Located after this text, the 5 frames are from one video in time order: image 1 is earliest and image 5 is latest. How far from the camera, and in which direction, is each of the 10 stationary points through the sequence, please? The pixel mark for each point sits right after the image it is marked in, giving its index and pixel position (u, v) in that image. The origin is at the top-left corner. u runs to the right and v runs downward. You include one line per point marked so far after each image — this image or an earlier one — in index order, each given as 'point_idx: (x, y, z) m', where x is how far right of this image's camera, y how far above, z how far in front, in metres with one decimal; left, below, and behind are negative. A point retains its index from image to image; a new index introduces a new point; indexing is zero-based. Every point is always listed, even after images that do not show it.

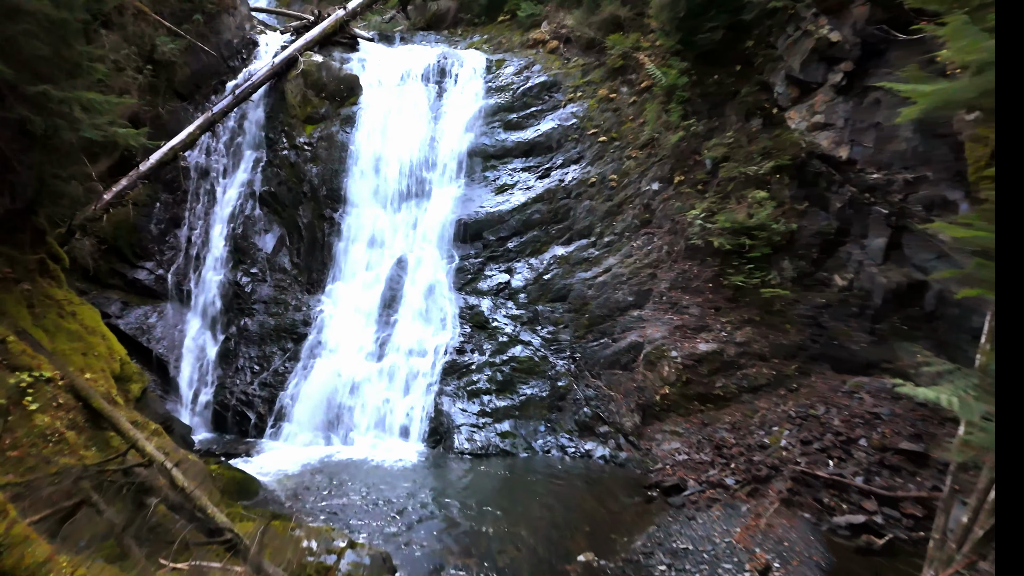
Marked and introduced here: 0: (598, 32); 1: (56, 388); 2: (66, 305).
0: (+1.1, +3.2, +8.9) m
1: (-2.5, -0.5, +3.9) m
2: (-3.4, -0.1, +5.5) m
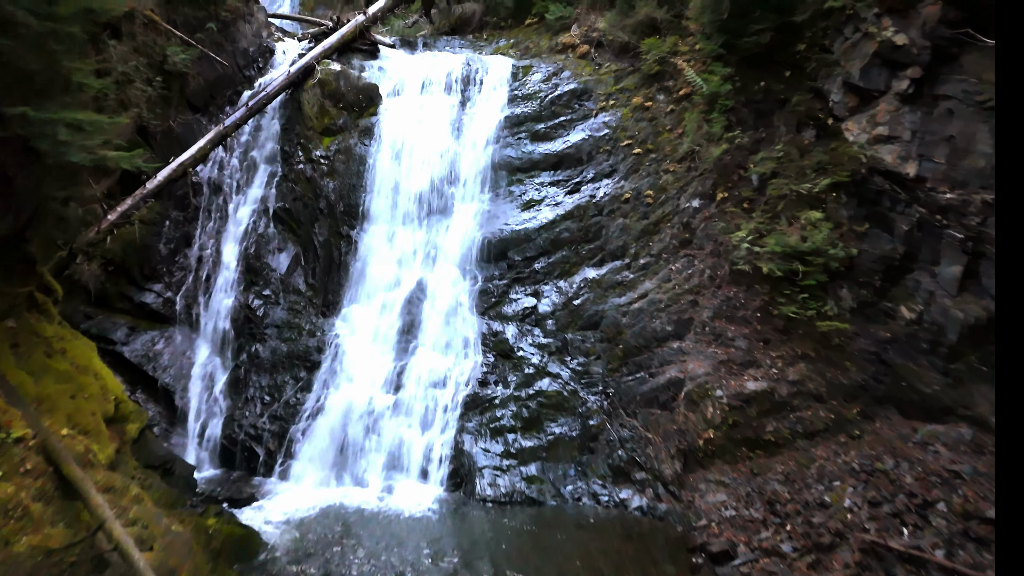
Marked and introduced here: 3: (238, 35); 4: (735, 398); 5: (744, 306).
0: (+1.4, +2.9, +8.3) m
1: (-2.3, -0.8, +3.4) m
2: (-3.2, -0.4, +5.1) m
3: (-3.7, +3.4, +9.7) m
4: (+1.7, -0.9, +5.6) m
5: (+2.0, -0.1, +6.1) m
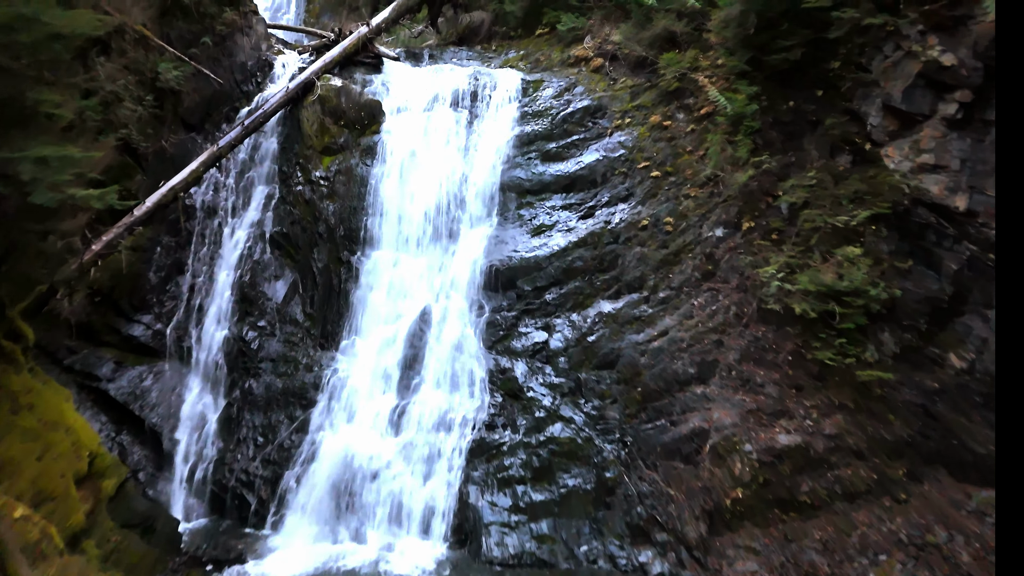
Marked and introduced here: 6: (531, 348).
0: (+1.5, +2.6, +7.8) m
1: (-2.3, -1.1, +3.0) m
2: (-3.2, -0.7, +4.7) m
3: (-3.6, +3.1, +9.3) m
4: (+1.8, -1.2, +5.1) m
5: (+2.0, -0.5, +5.6) m
6: (+0.2, -0.6, +6.7) m
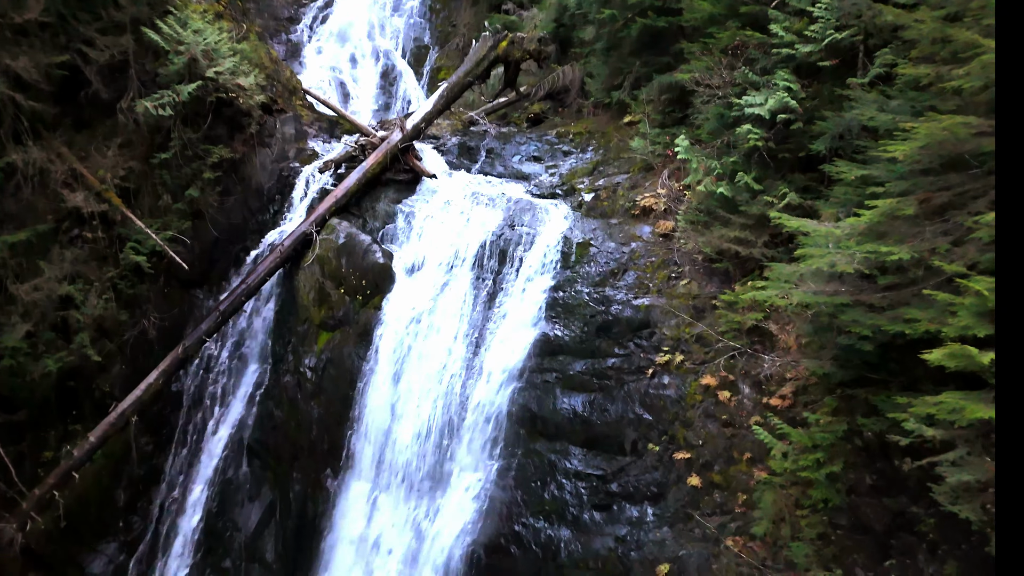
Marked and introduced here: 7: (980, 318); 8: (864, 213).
0: (+1.5, +0.3, +5.1) m
1: (-3.6, -3.8, +2.3) m
2: (-4.0, -3.1, +4.1) m
3: (-2.9, +1.3, +7.9) m
4: (+0.9, -3.9, +3.1) m
5: (+1.3, -3.1, +3.3) m
6: (-0.1, -2.9, +4.9) m
7: (+1.6, -0.1, +2.4) m
8: (+1.5, +0.3, +3.1) m
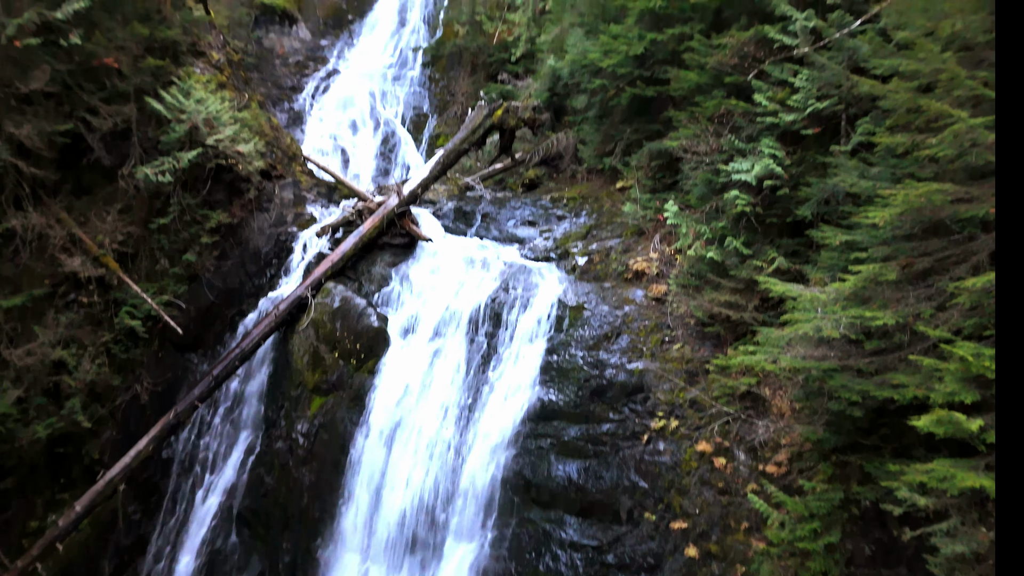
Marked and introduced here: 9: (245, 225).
0: (+1.4, -0.2, +5.1) m
1: (-3.7, -4.0, +1.9) m
2: (-4.0, -3.5, +3.8) m
3: (-2.9, +0.6, +8.0) m
4: (+0.9, -4.1, +2.7) m
5: (+1.2, -3.4, +3.0) m
6: (-0.2, -3.4, +4.7) m
7: (+1.5, -0.3, +2.4) m
8: (+1.5, 0.0, +3.2) m
9: (-3.0, +0.7, +7.9) m
